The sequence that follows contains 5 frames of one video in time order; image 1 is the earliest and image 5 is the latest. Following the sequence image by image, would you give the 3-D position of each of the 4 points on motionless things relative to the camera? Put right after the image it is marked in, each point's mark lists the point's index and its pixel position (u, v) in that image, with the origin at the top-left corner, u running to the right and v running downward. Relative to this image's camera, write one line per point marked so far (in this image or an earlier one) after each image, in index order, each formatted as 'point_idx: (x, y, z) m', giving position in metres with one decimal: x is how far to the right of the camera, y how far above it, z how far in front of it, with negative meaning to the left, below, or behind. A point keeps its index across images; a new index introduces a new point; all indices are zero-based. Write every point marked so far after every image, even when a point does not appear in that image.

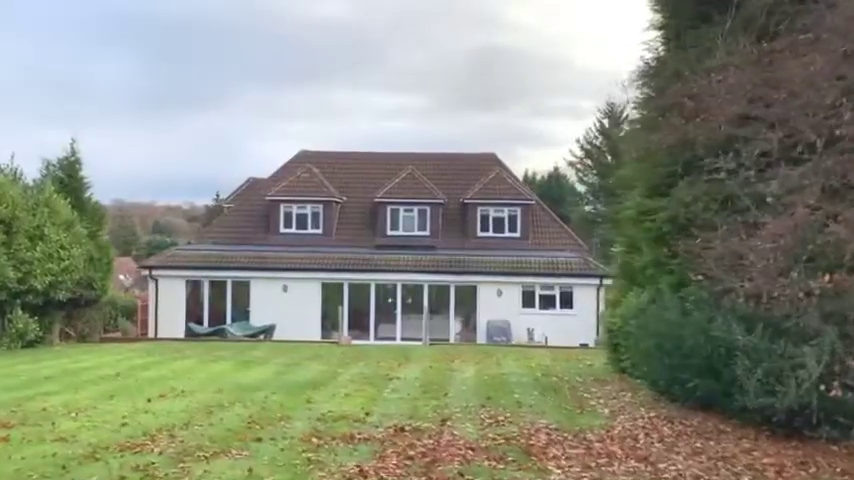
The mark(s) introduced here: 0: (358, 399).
0: (-1.3, -3.0, +14.5) m
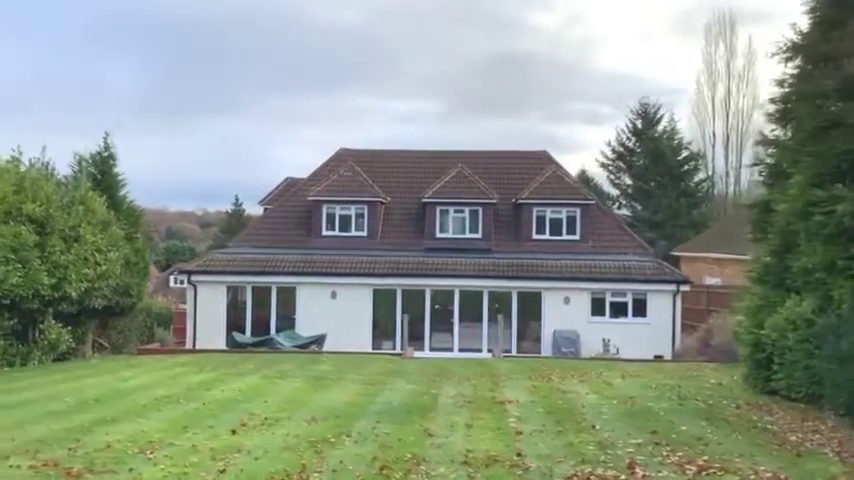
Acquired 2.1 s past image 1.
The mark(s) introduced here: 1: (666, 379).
0: (+1.0, -3.0, +11.9) m
1: (+5.8, -3.3, +18.2) m
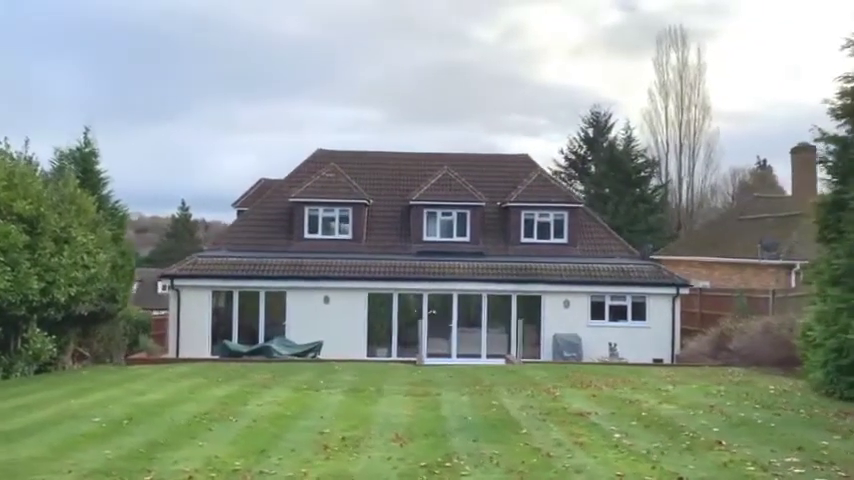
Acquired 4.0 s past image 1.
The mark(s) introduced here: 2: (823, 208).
0: (+2.5, -2.9, +10.7) m
1: (+6.8, -3.4, +17.5) m
2: (+8.5, +0.6, +16.3) m
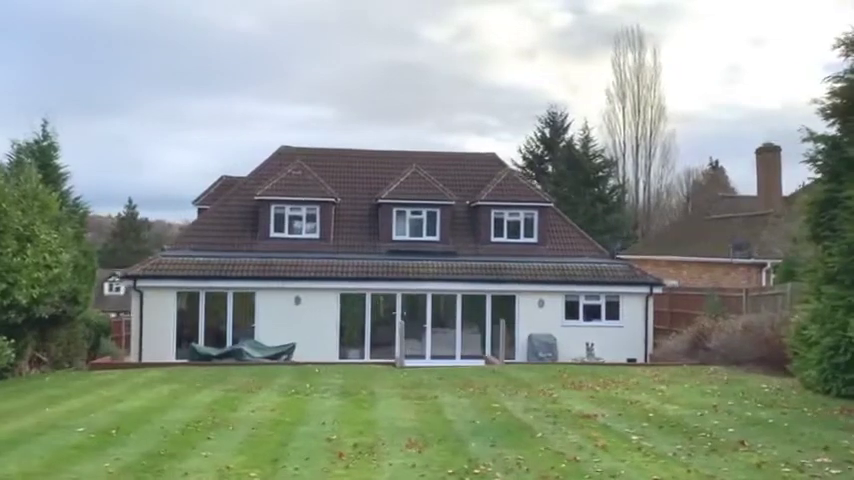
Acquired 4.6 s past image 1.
0: (+2.8, -2.9, +10.5) m
1: (+6.6, -3.3, +17.5) m
2: (+8.4, +0.7, +16.4) m
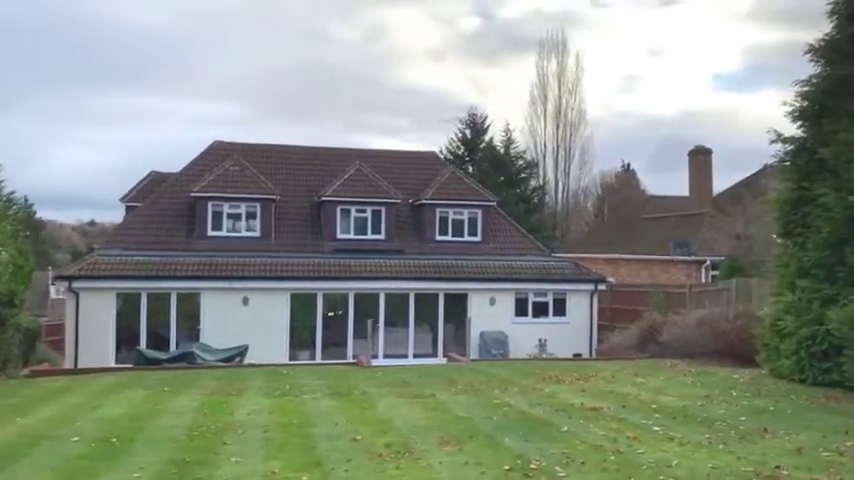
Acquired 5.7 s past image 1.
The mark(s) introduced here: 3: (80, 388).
0: (+3.3, -2.8, +10.6) m
1: (+6.2, -3.2, +18.1) m
2: (+8.1, +0.8, +17.2) m
3: (-8.3, -3.5, +18.3) m
